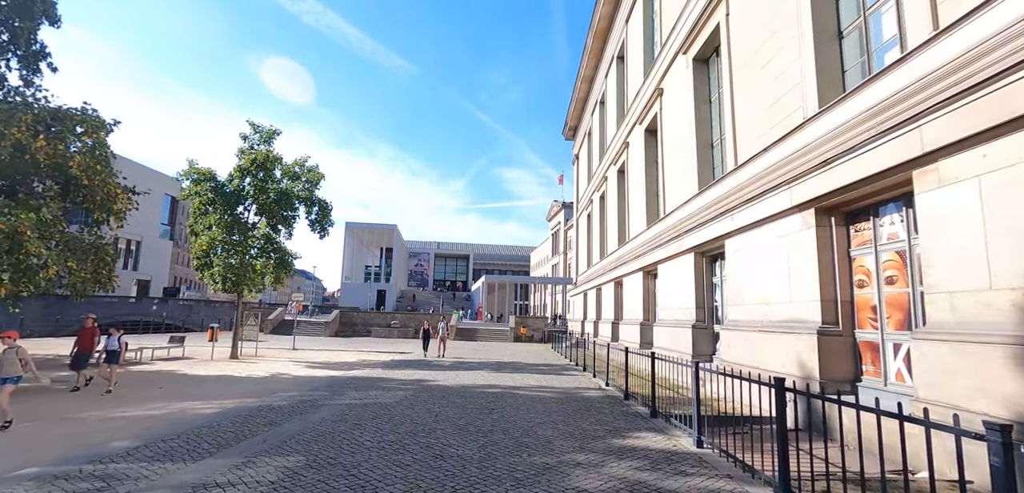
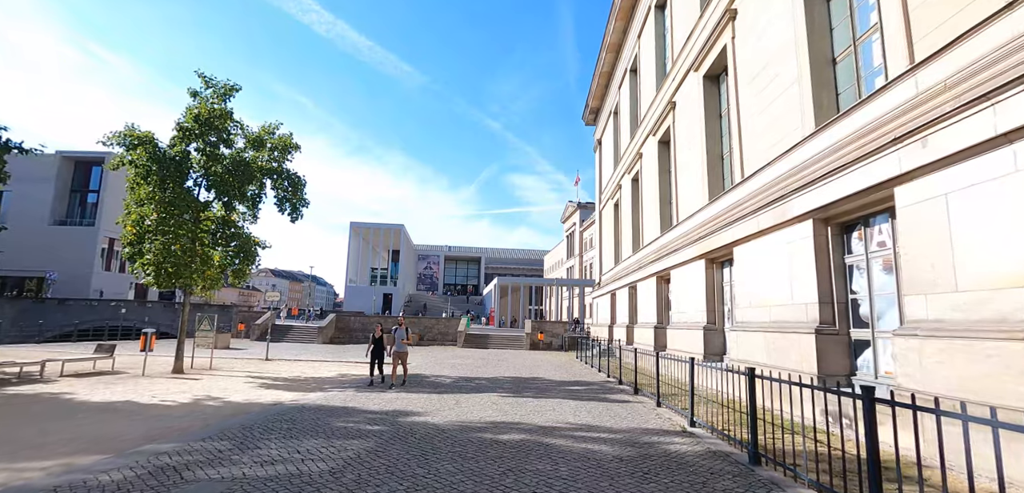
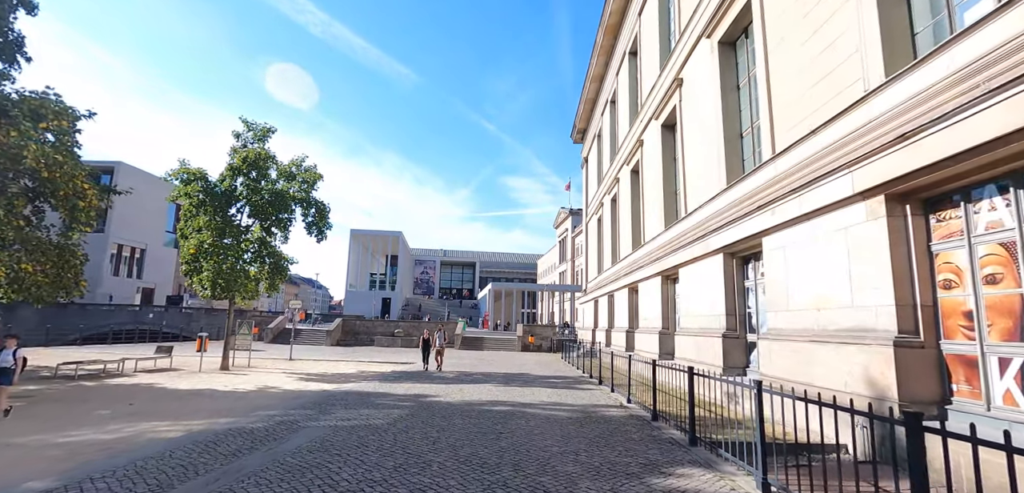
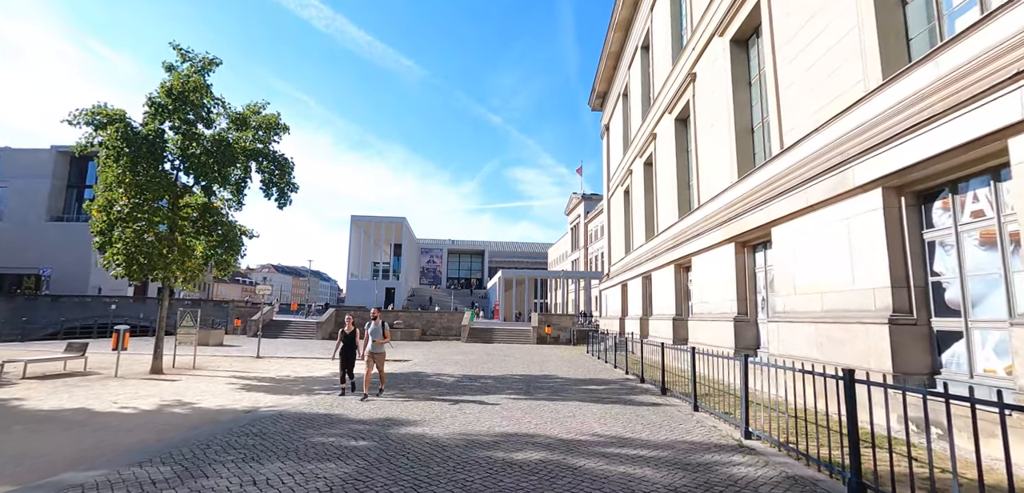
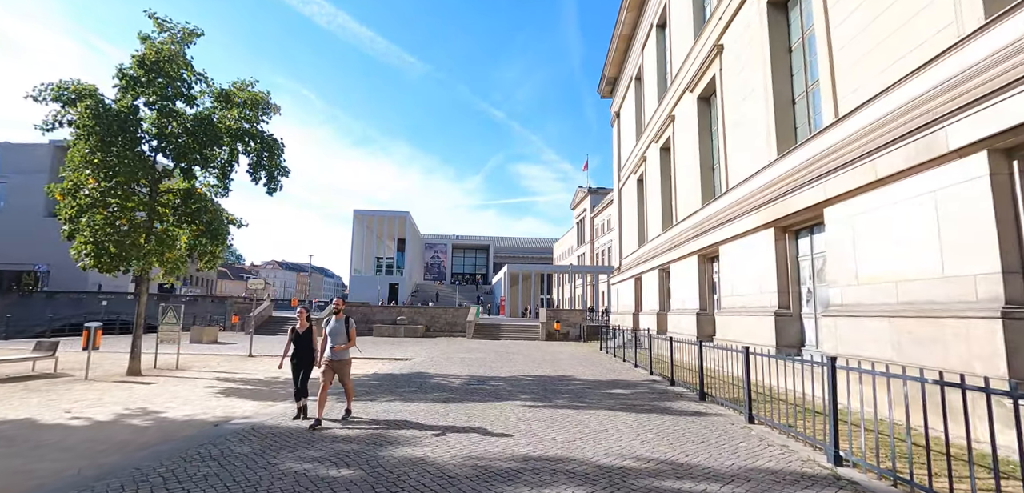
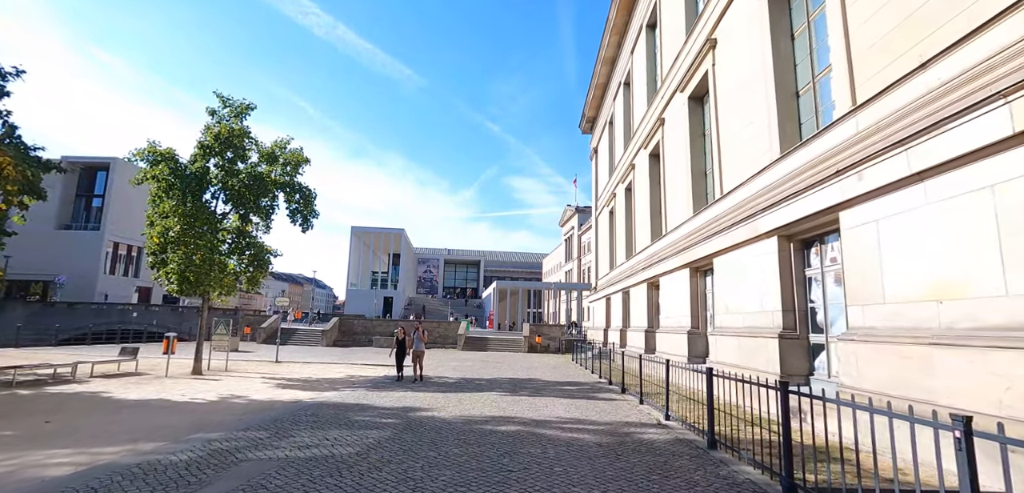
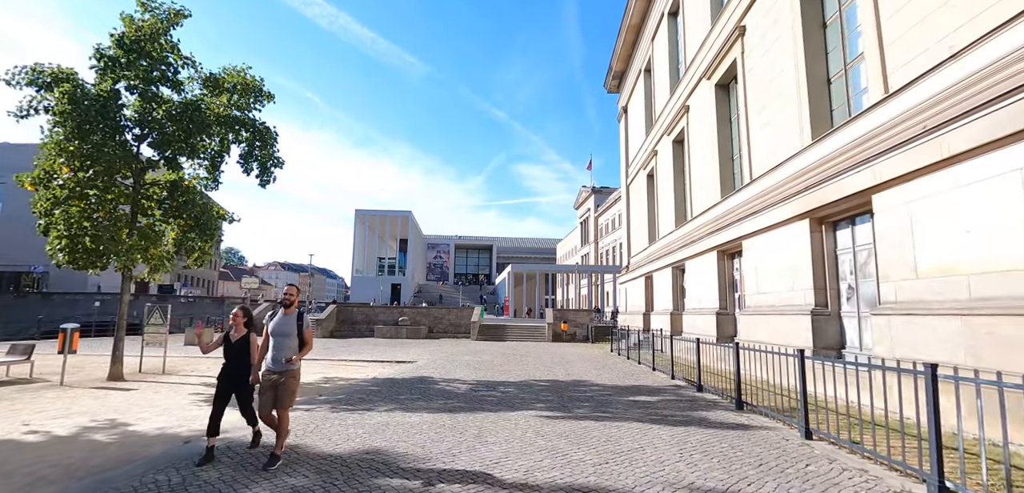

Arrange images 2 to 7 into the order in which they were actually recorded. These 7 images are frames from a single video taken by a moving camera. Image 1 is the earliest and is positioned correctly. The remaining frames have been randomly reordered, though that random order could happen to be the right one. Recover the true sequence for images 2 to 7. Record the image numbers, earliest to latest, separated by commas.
3, 6, 2, 4, 5, 7
